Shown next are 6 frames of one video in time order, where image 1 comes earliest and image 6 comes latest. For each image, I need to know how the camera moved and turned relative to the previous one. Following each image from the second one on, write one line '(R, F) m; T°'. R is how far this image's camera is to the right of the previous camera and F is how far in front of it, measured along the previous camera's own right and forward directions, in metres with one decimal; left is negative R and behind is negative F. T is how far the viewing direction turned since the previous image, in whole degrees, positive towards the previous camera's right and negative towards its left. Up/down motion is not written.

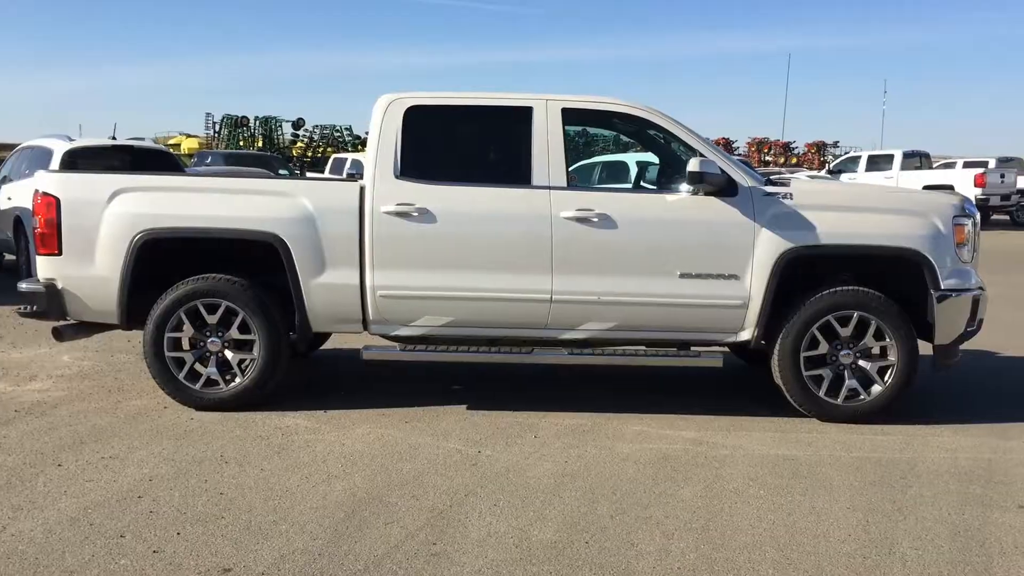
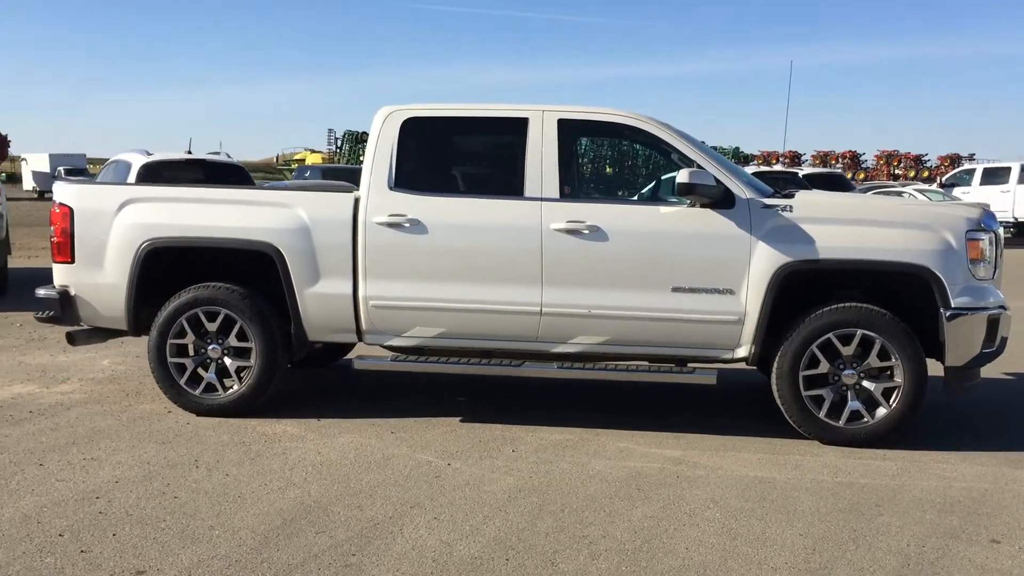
(+0.6, +0.1) m; -6°
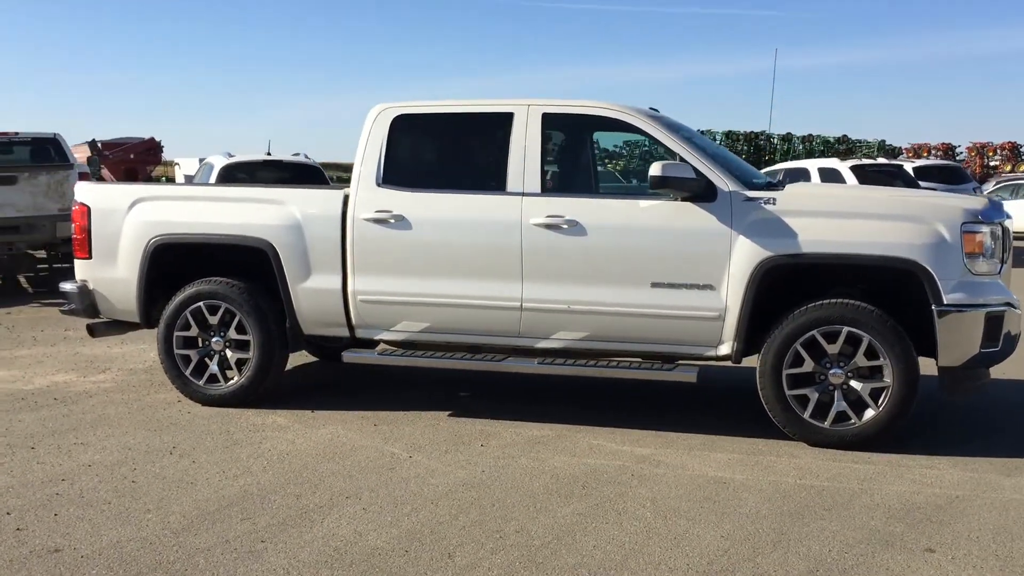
(+0.7, 0.0) m; -7°
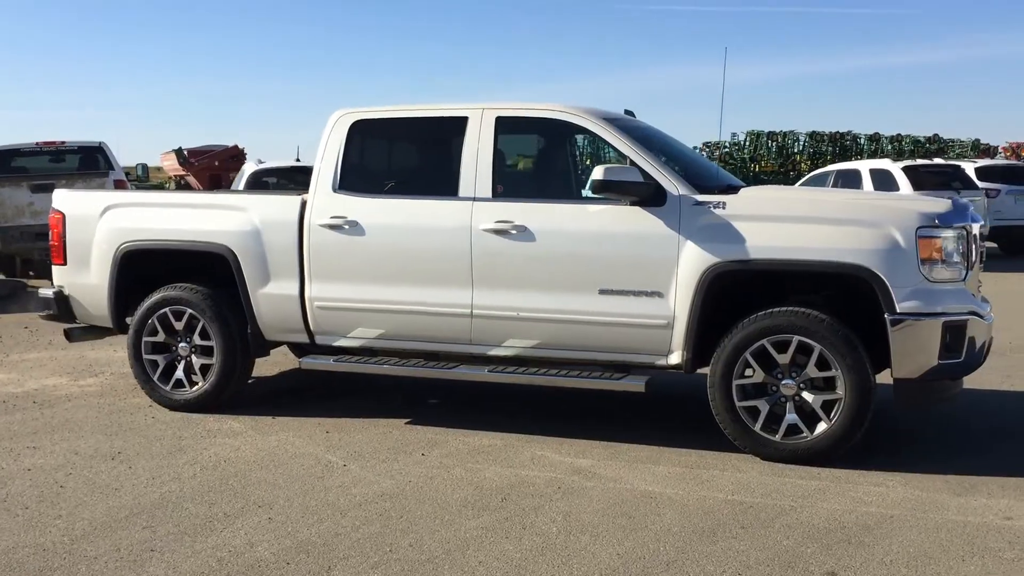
(+0.6, +0.1) m; -3°
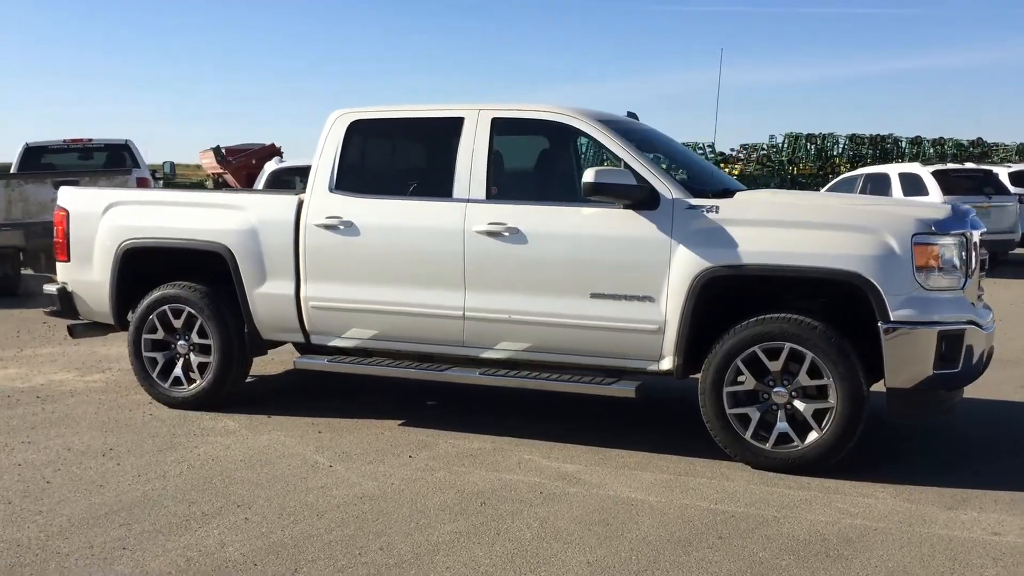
(+0.2, 0.0) m; -2°
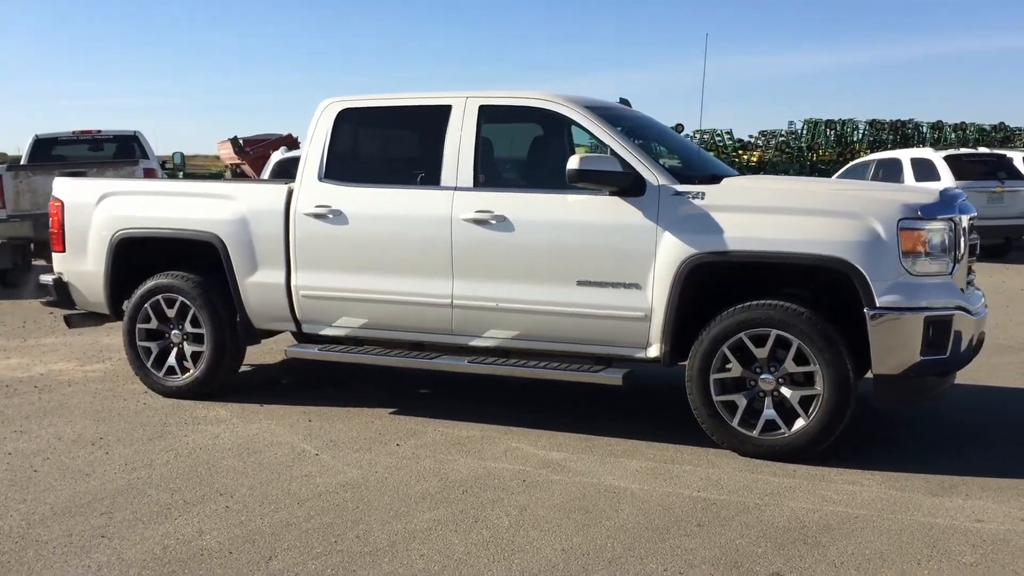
(+0.2, 0.0) m; -1°
